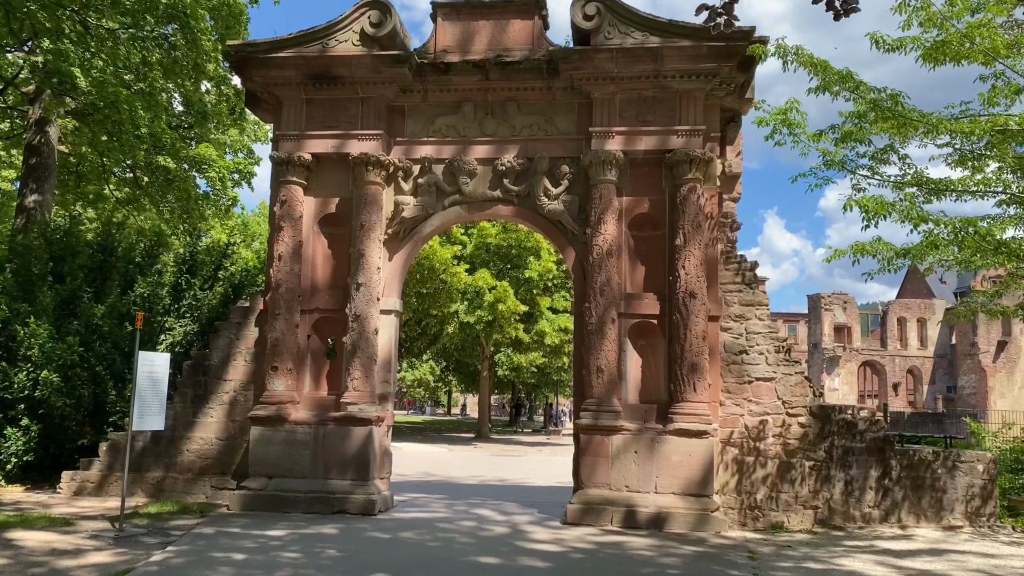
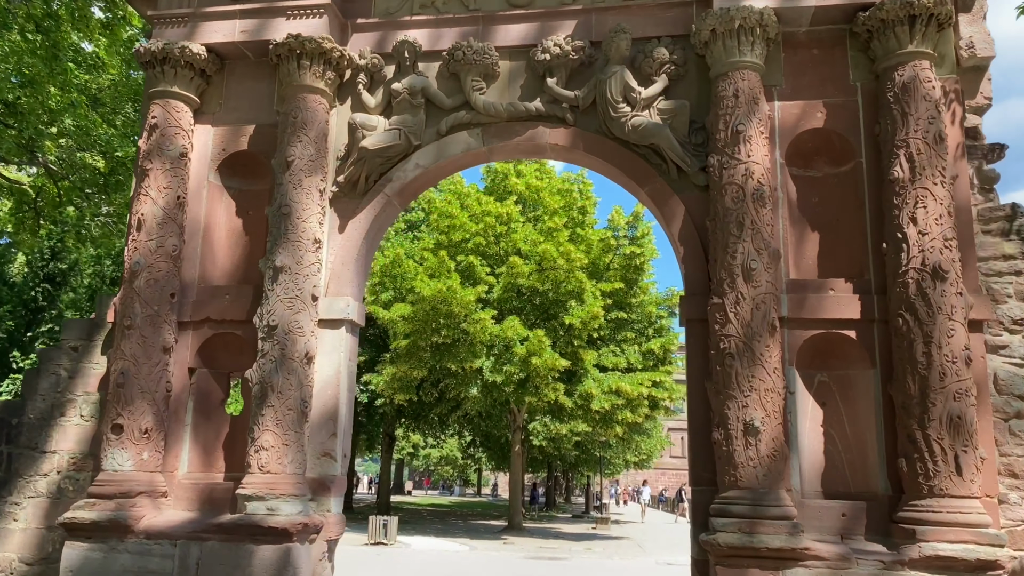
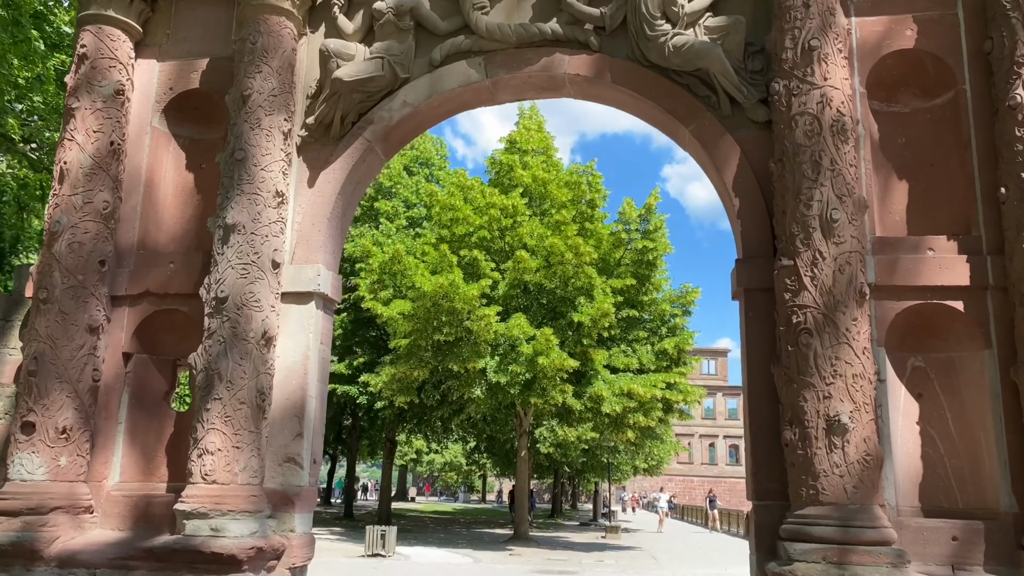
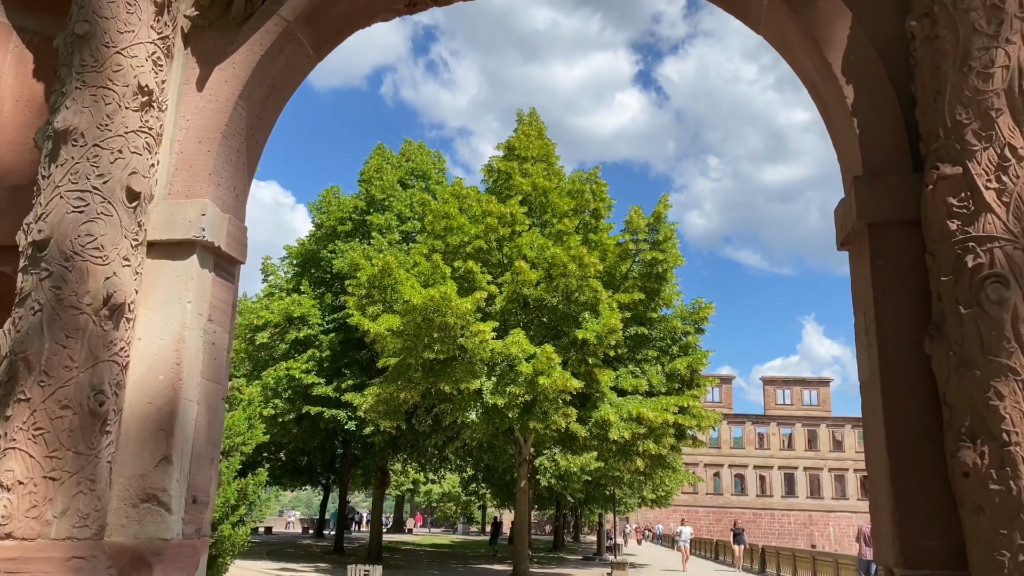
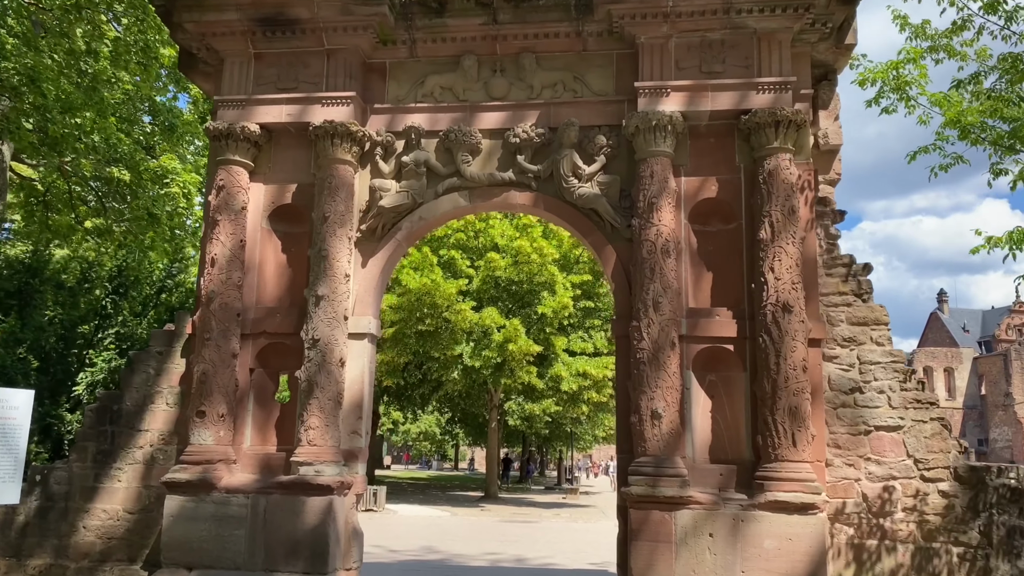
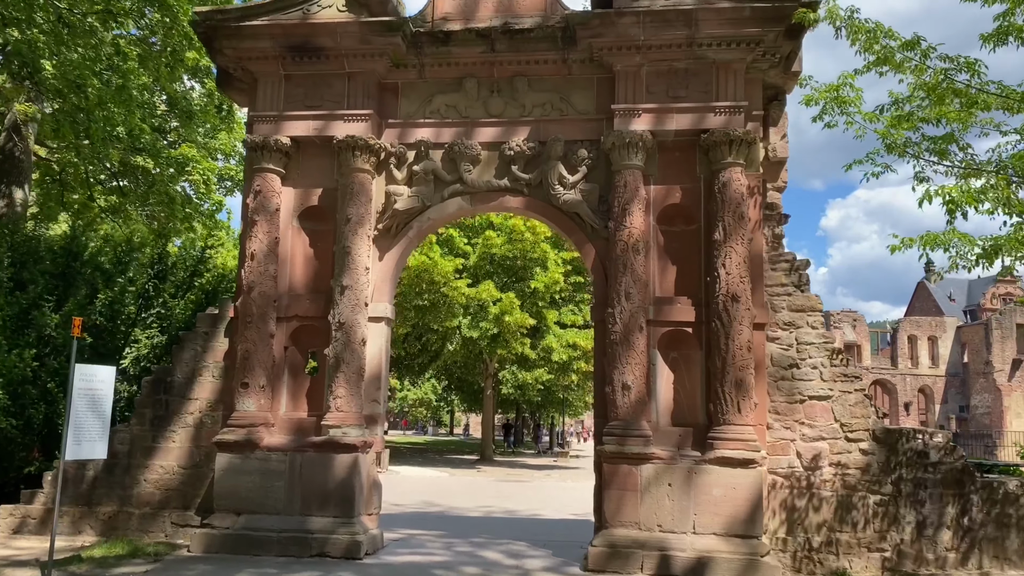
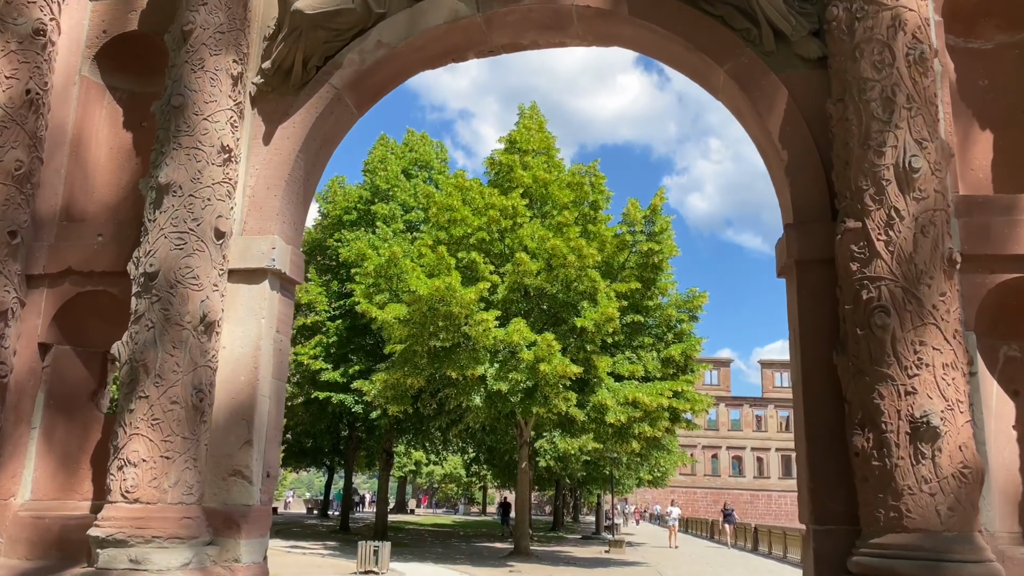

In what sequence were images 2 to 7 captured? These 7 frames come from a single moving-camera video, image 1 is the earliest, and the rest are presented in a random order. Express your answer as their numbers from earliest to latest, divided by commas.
6, 5, 2, 3, 7, 4
